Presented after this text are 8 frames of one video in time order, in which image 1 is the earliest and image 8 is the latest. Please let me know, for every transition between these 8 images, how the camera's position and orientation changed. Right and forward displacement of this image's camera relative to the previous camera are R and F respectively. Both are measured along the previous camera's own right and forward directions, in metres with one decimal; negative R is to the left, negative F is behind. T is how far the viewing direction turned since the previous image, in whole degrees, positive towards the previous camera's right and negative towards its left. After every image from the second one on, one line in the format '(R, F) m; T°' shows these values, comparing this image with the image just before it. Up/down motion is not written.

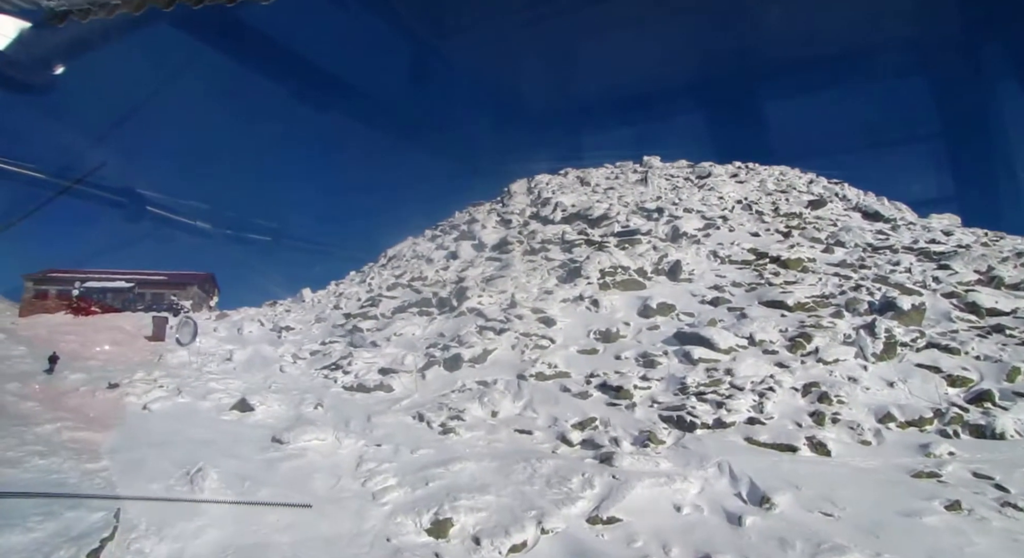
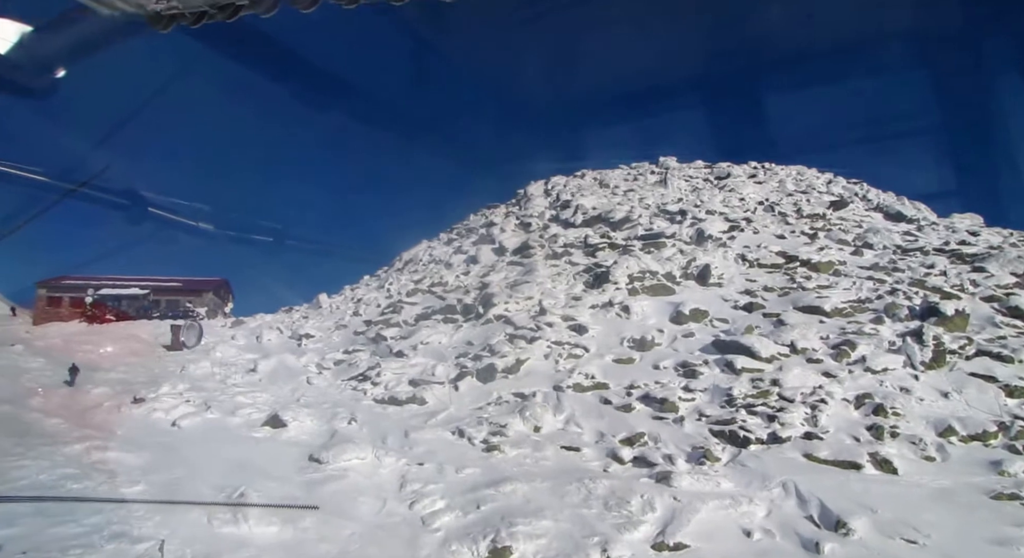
(-0.7, +0.4) m; 0°
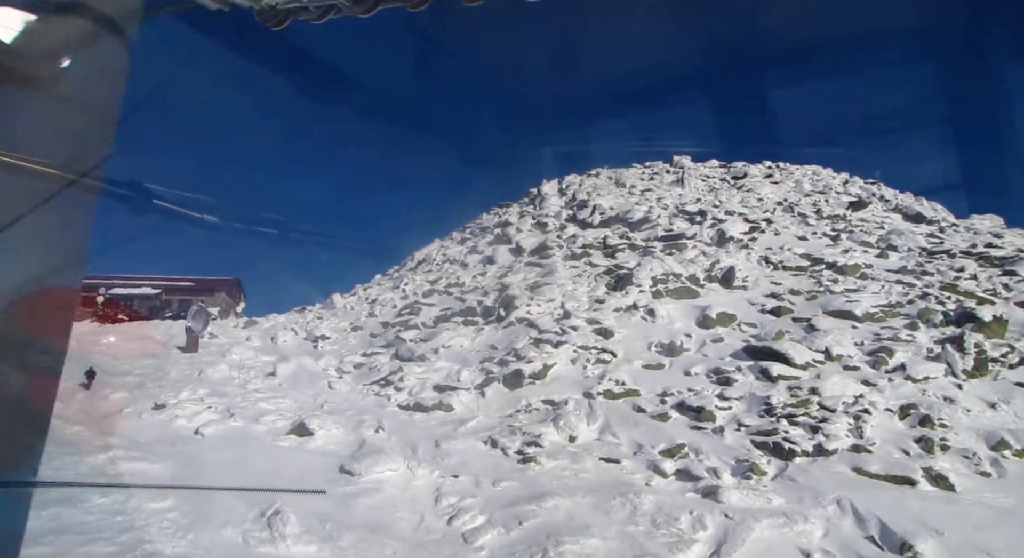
(-0.5, +0.3) m; 0°
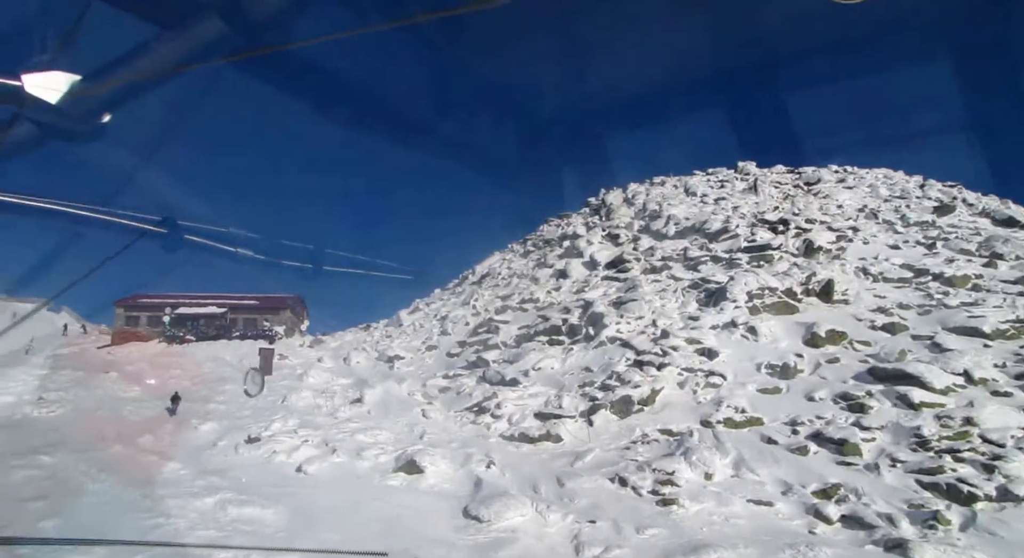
(-1.4, +0.8) m; -2°
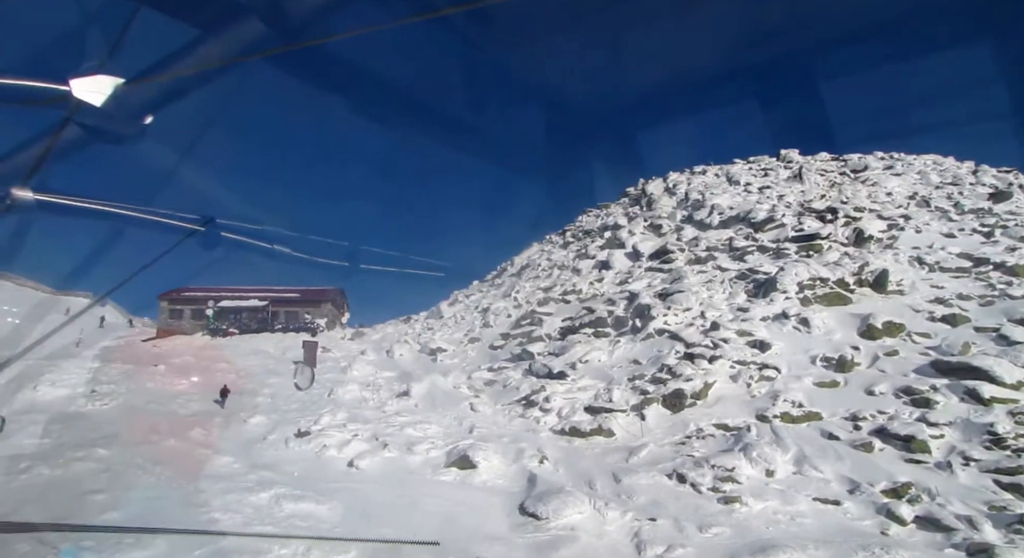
(-0.3, +0.2) m; -2°
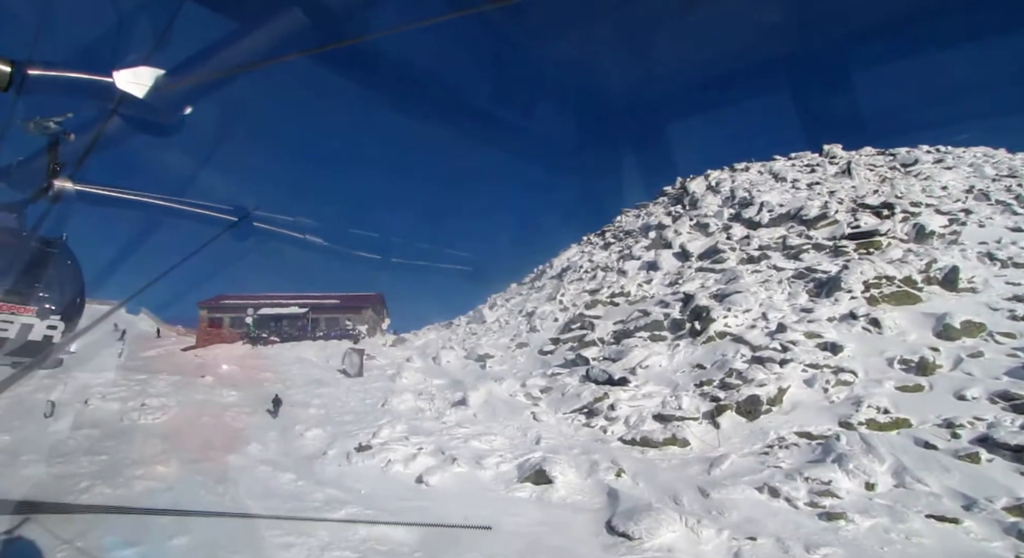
(-0.8, +0.5) m; -1°
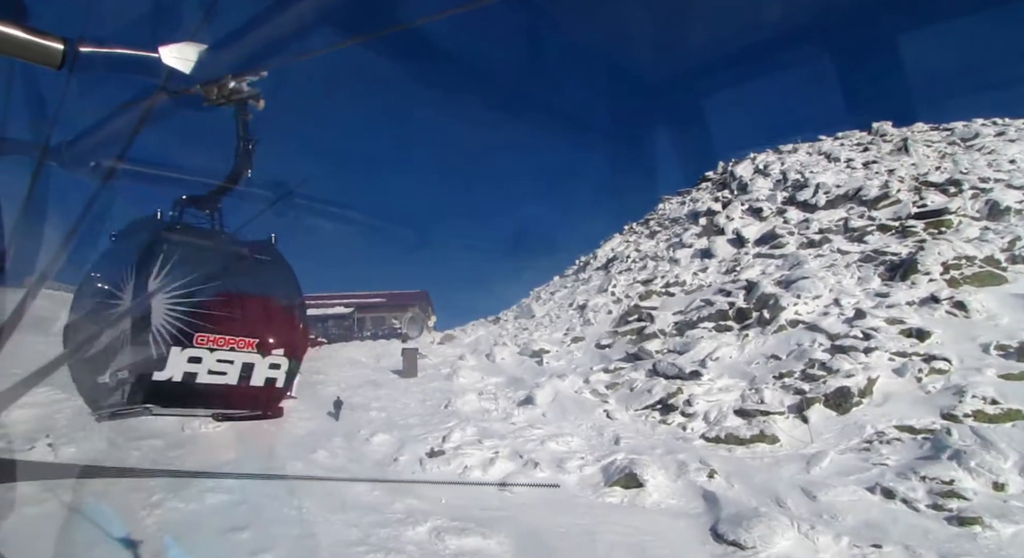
(-0.7, +0.5) m; -2°
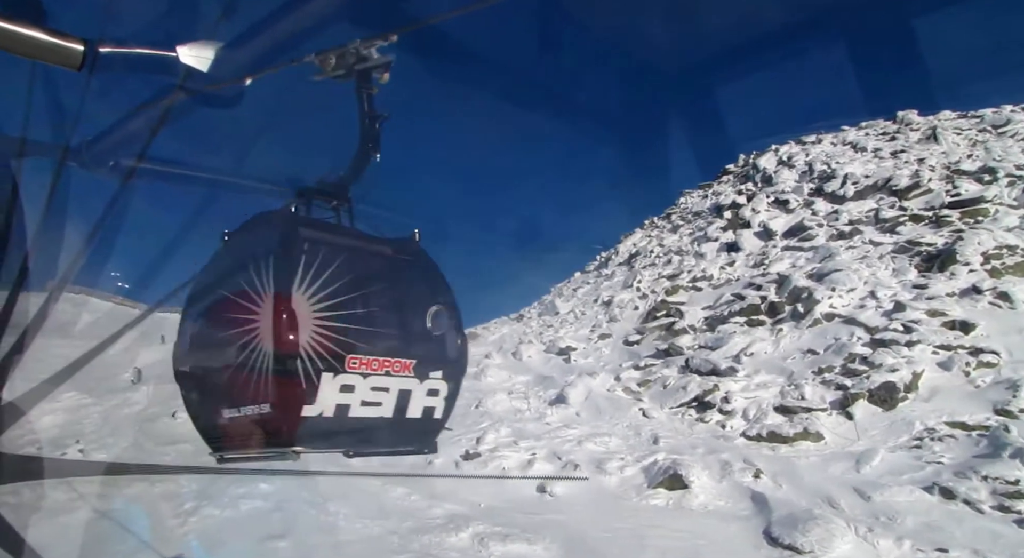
(-0.3, +0.2) m; -1°
